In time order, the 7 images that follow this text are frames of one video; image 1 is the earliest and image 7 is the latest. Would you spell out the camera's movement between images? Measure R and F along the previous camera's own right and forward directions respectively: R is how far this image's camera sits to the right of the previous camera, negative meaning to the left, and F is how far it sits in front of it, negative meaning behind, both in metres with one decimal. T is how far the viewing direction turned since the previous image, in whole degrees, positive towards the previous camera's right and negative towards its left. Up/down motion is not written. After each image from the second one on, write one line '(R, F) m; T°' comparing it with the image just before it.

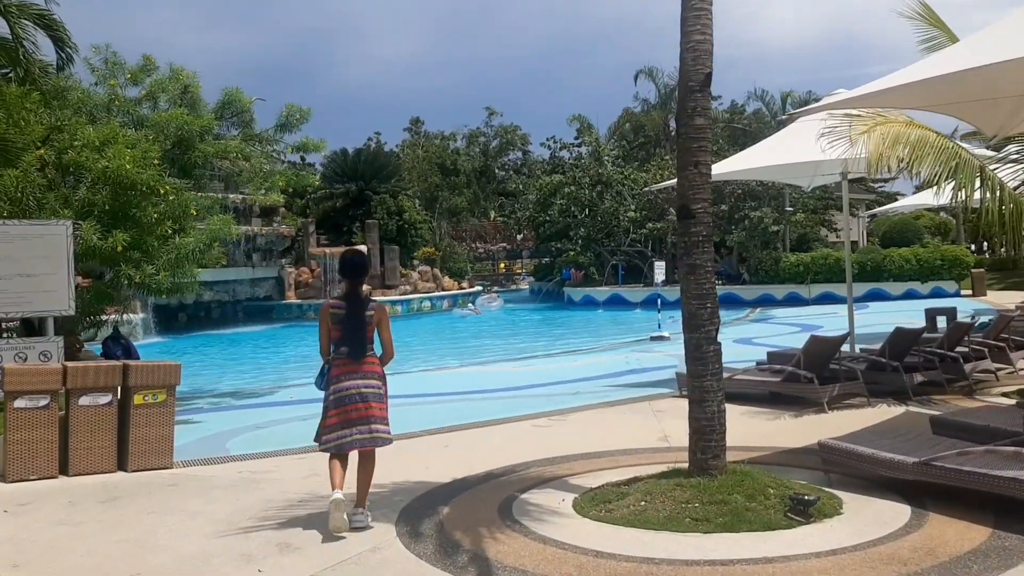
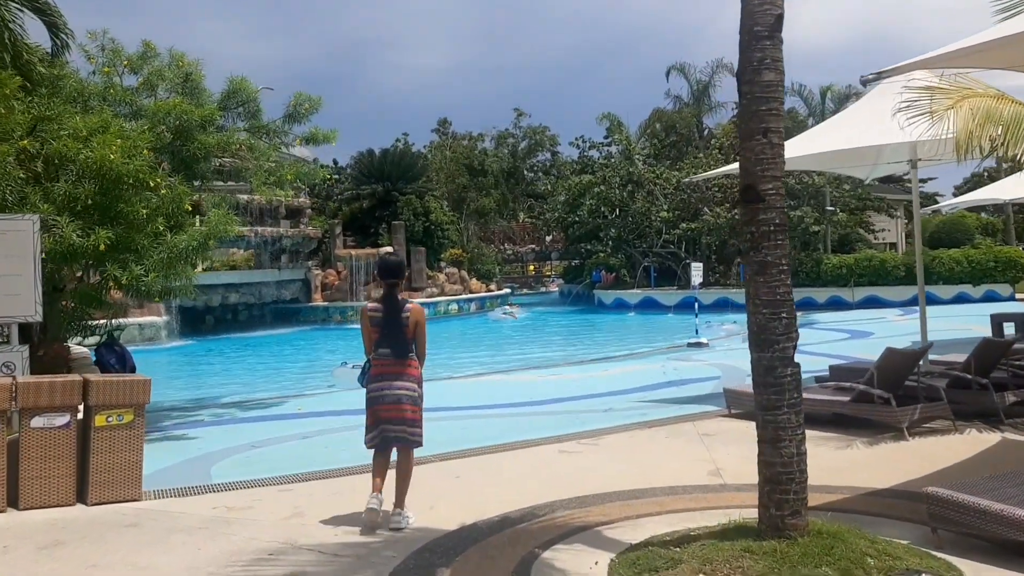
(0.0, +1.0) m; -2°
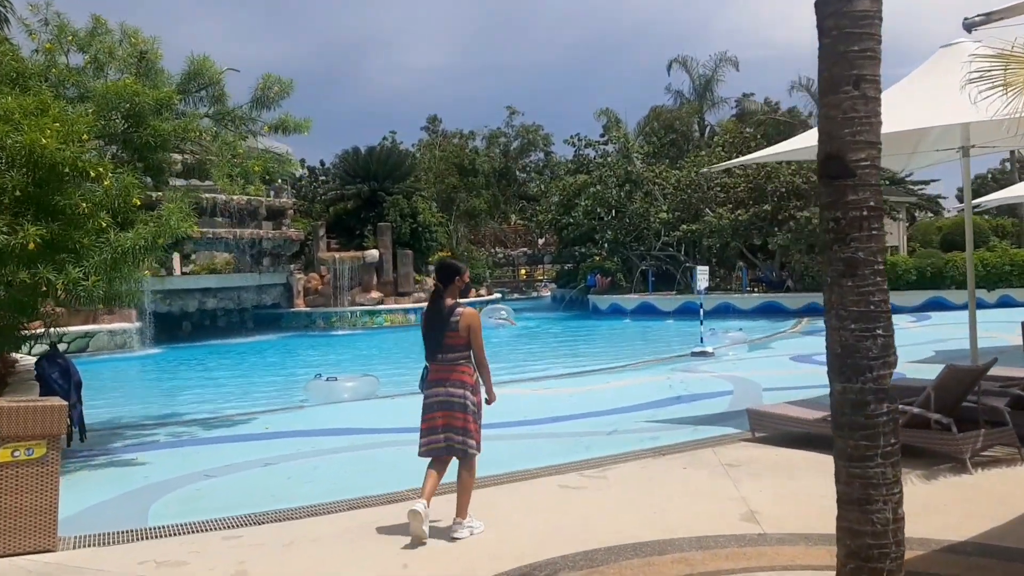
(0.0, +1.0) m; +1°
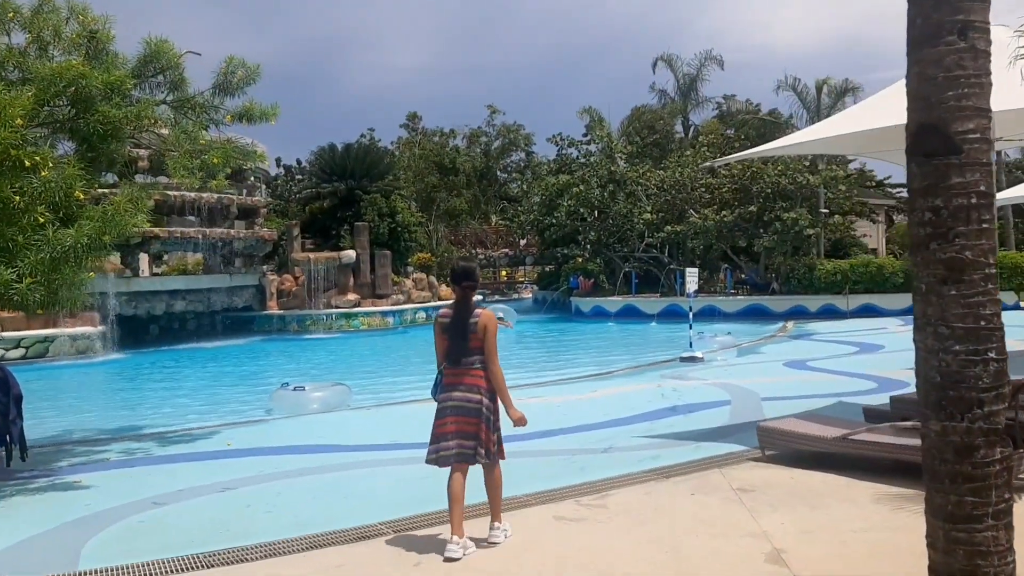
(-0.1, +0.7) m; +2°
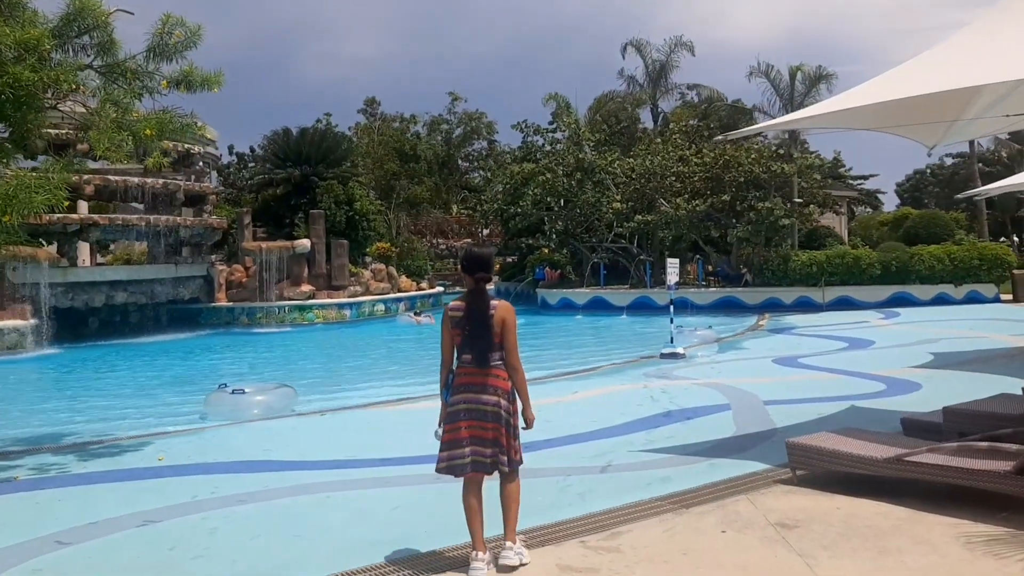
(-0.2, +1.0) m; +3°
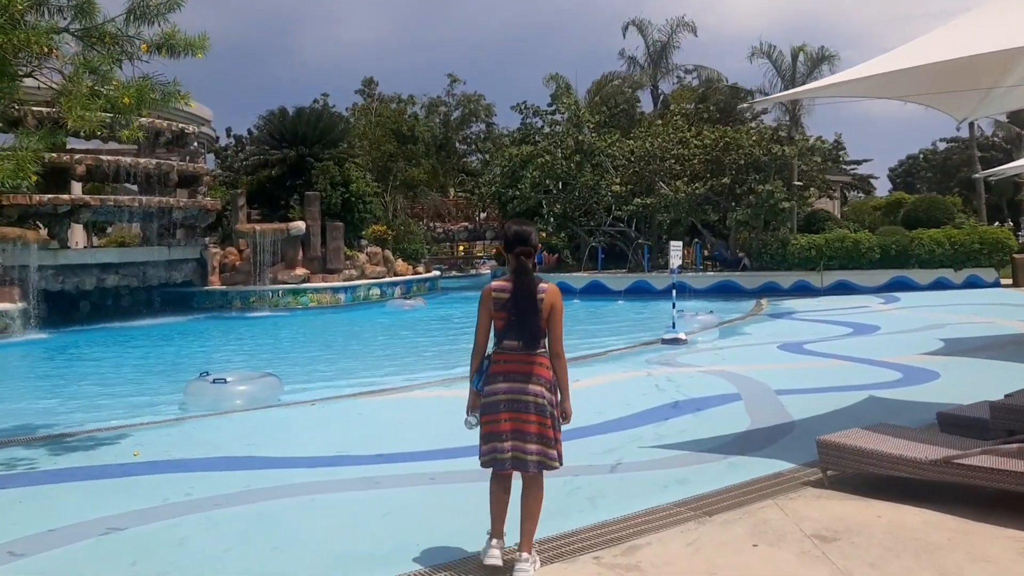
(-0.1, +0.4) m; 0°
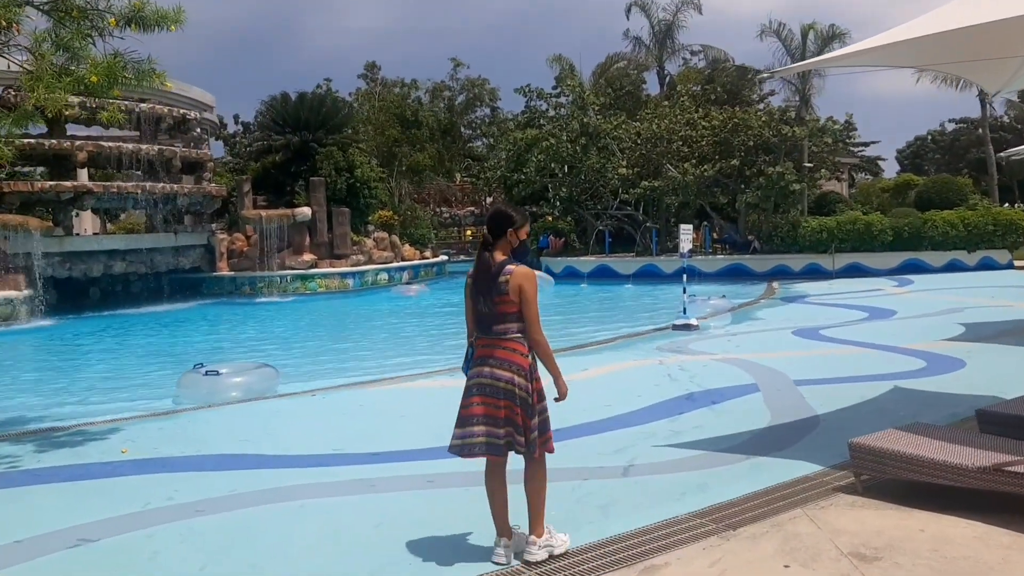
(0.0, +0.2) m; 0°
